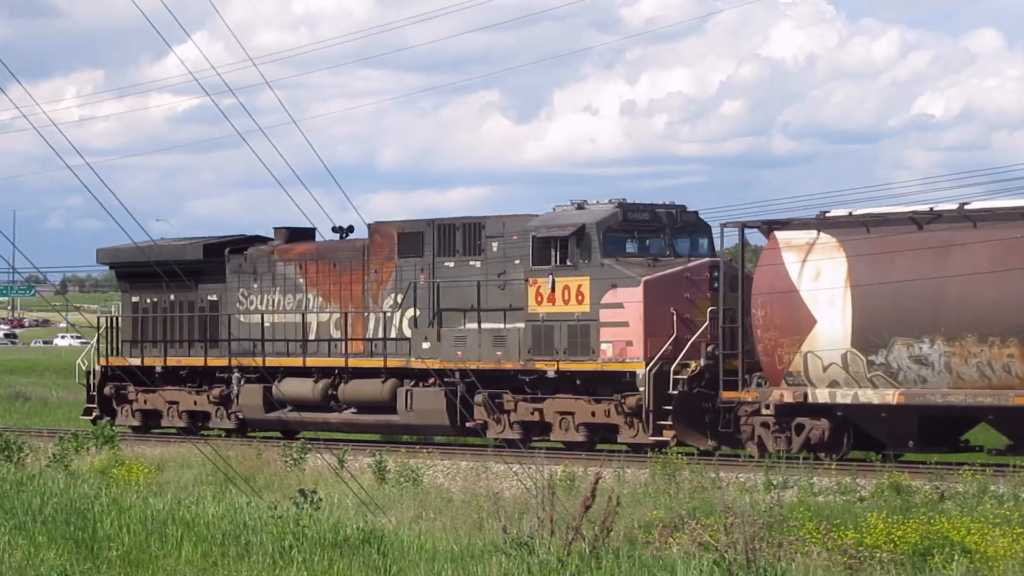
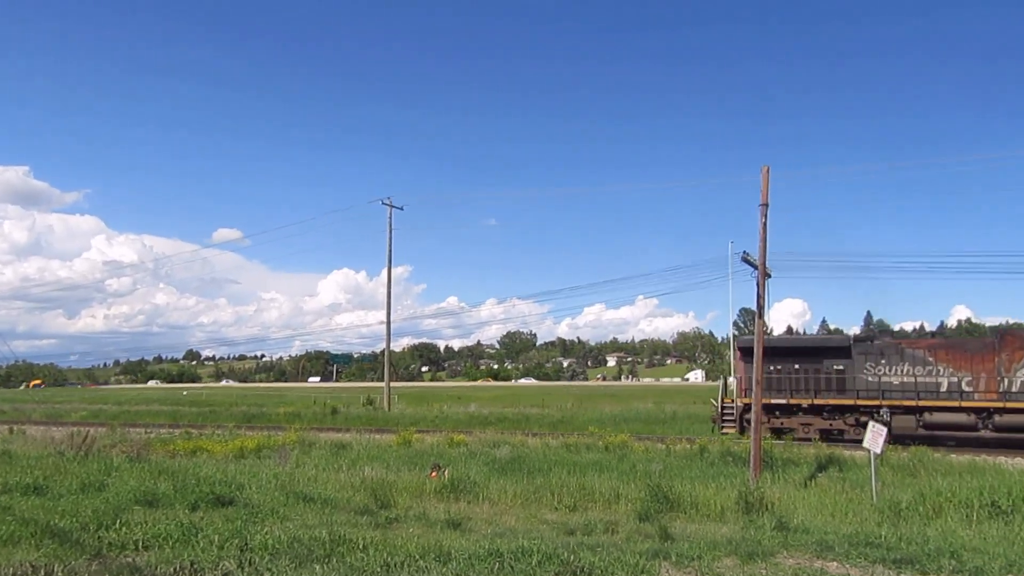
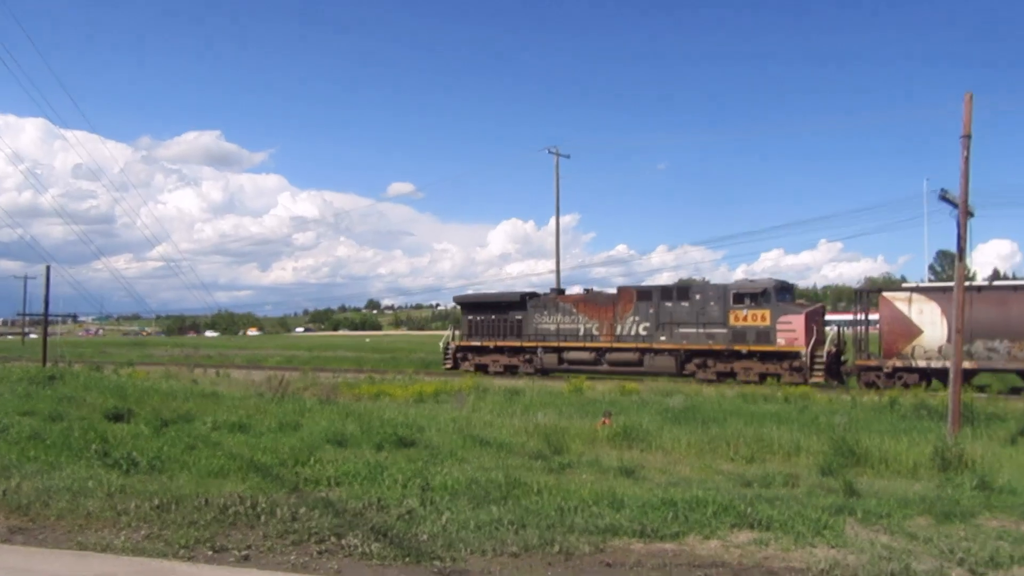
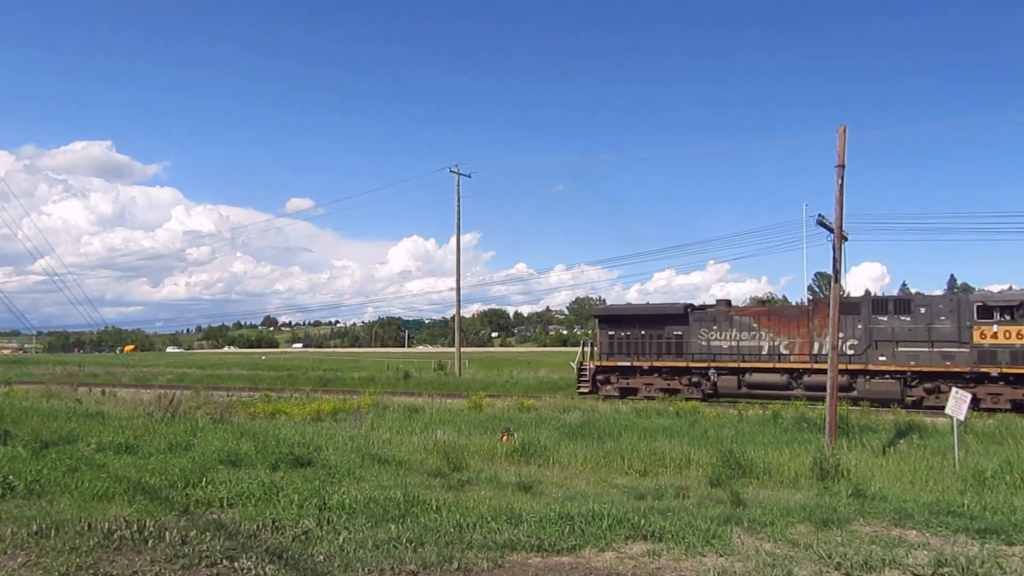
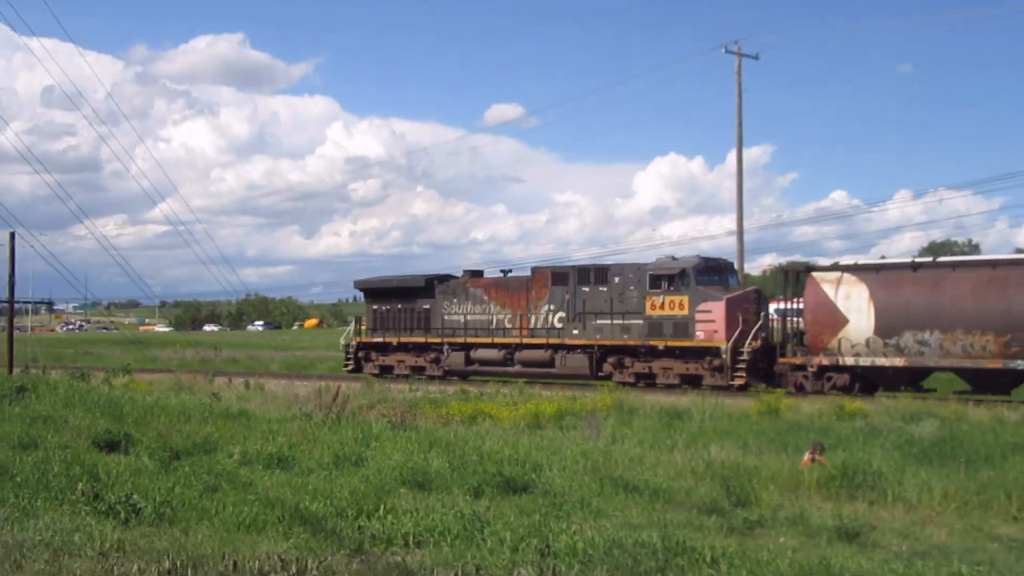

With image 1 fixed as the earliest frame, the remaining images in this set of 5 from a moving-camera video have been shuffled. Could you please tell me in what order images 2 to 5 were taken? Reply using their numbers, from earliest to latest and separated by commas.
5, 3, 4, 2
